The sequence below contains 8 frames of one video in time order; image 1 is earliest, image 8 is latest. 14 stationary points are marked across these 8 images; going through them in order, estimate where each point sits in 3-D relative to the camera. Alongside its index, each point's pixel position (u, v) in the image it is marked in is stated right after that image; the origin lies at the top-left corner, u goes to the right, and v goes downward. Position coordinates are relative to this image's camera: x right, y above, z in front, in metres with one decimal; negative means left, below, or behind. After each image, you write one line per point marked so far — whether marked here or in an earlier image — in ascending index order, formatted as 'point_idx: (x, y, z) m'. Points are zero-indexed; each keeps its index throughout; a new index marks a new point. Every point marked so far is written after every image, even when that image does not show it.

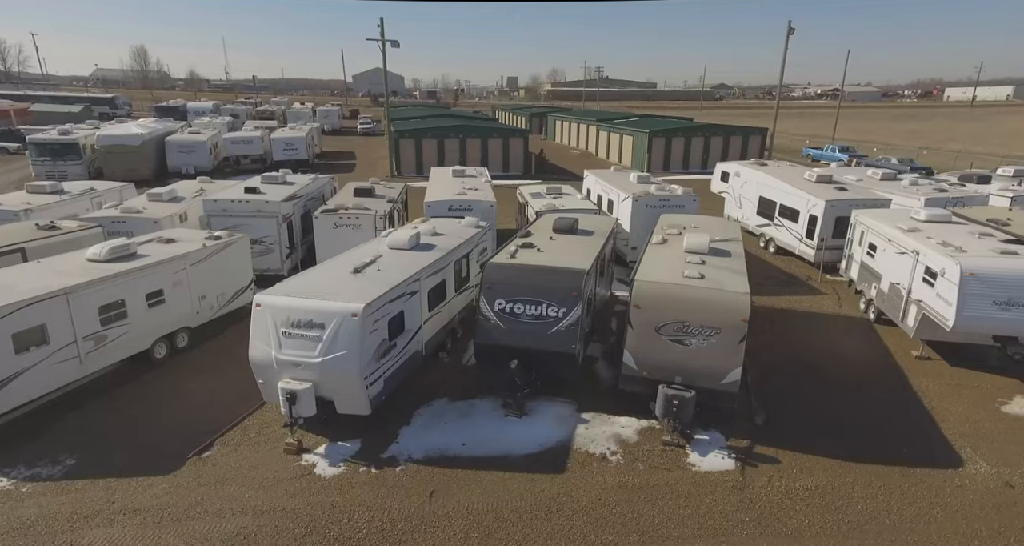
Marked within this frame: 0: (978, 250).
0: (+8.1, +0.4, +10.2) m
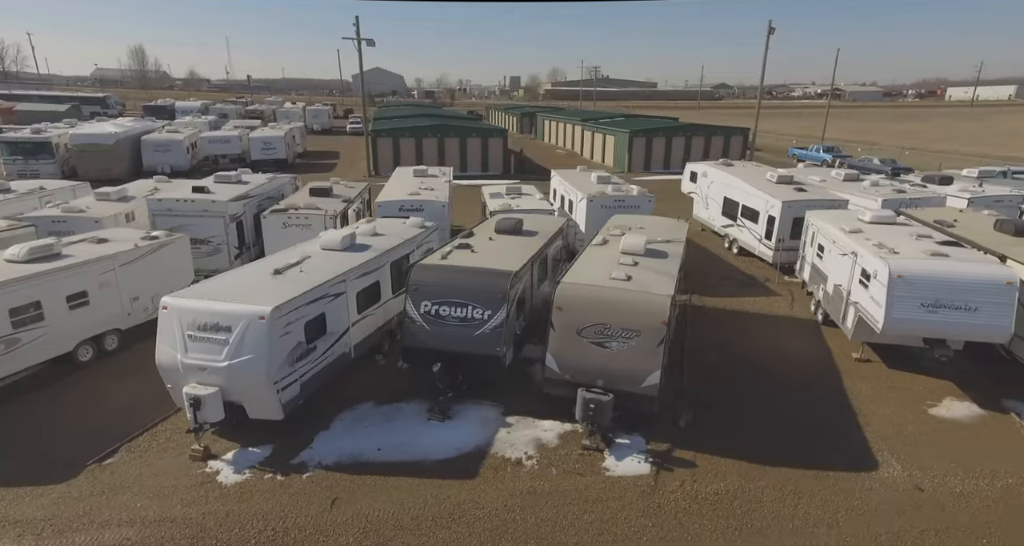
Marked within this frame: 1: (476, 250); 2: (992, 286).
0: (+6.9, +0.4, +10.2) m
1: (-0.6, +0.4, +10.8) m
2: (+7.3, -0.2, +8.9) m
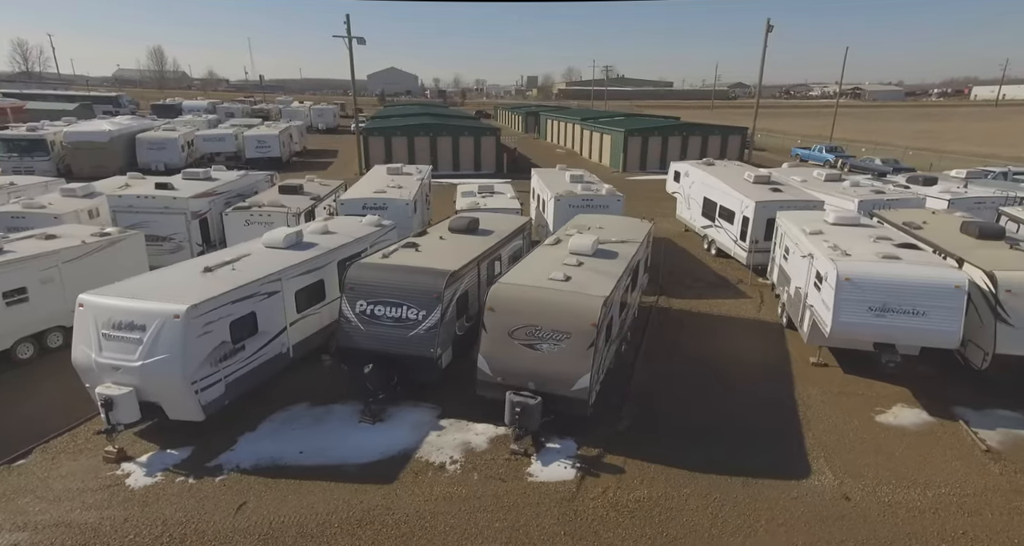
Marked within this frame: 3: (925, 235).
0: (+6.0, +0.4, +10.0) m
1: (-1.6, +0.4, +10.6) m
2: (+6.3, -0.3, +8.7) m
3: (+8.3, +0.7, +11.5) m
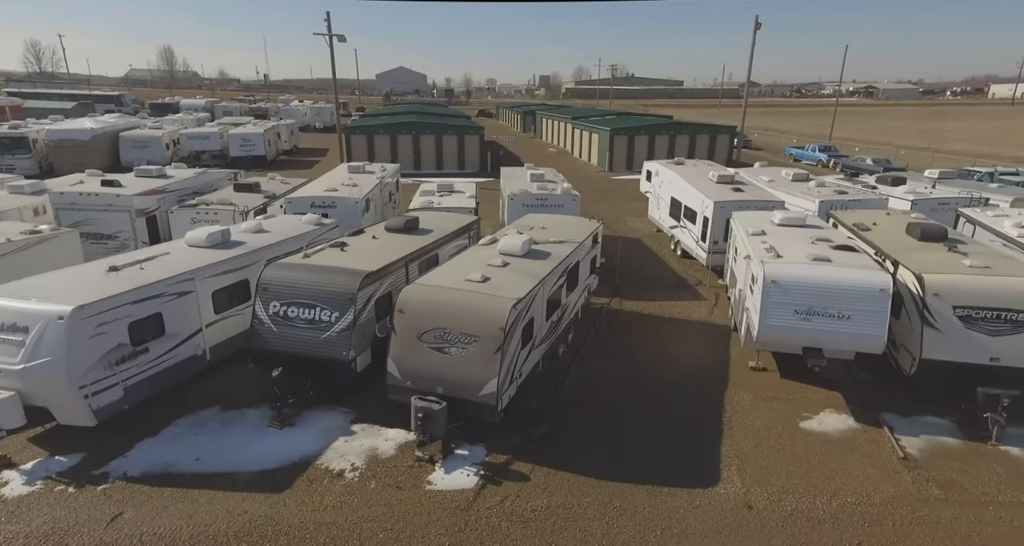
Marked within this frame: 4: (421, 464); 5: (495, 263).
0: (+4.7, +0.3, +9.8) m
1: (-2.8, +0.4, +10.4) m
2: (+5.1, -0.3, +8.5) m
3: (+7.0, +0.7, +11.3) m
4: (-1.1, -2.4, +7.5) m
5: (-0.3, +0.2, +9.4) m
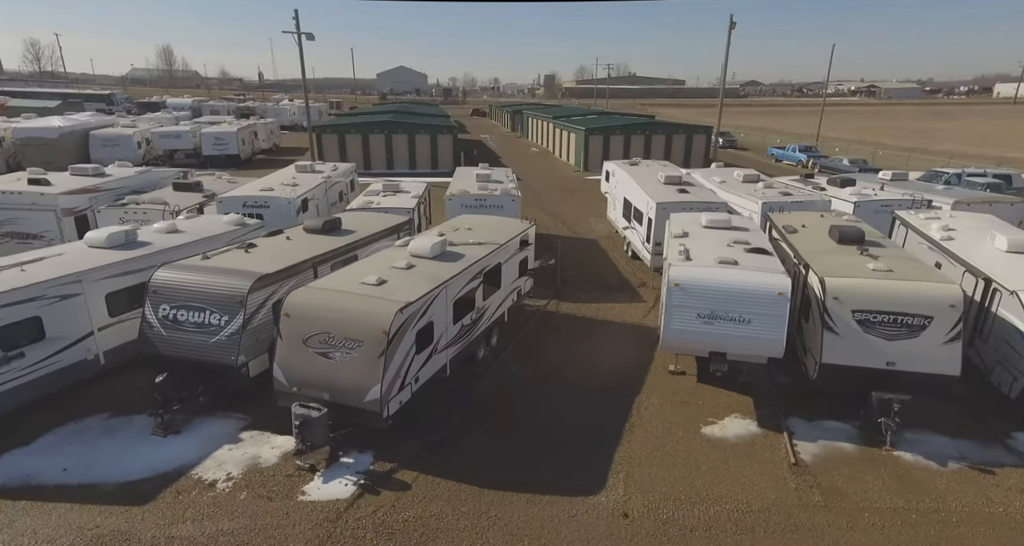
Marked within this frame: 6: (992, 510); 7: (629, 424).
0: (+3.2, +0.3, +9.7) m
1: (-4.4, +0.3, +10.1) m
2: (+3.6, -0.3, +8.4) m
3: (+5.5, +0.7, +11.3) m
4: (-2.6, -2.5, +7.3) m
5: (-1.8, +0.1, +9.2) m
6: (+5.4, -2.7, +6.7) m
7: (+1.7, -2.2, +8.7) m
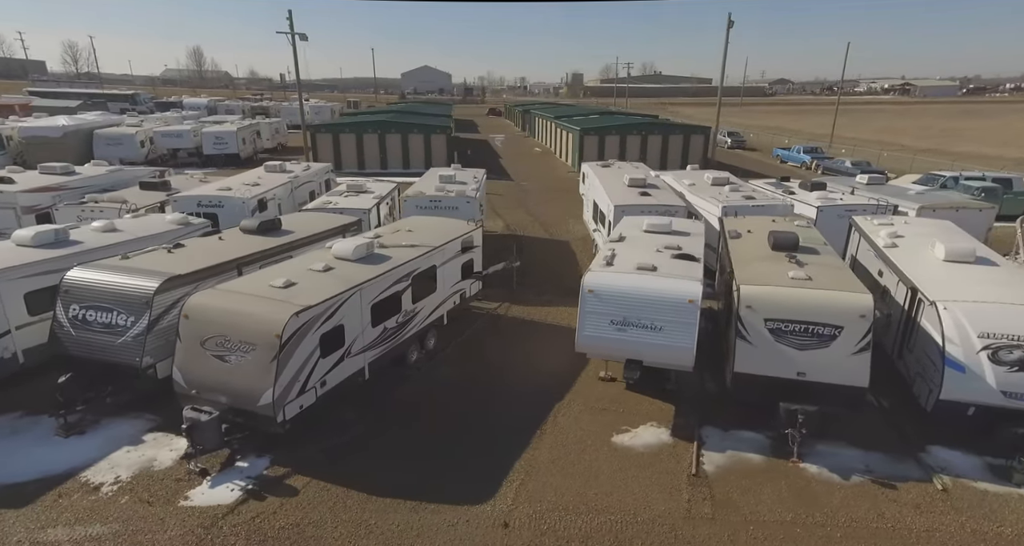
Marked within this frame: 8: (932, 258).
0: (+2.0, +0.2, +9.5) m
1: (-5.6, +0.3, +10.1) m
2: (+2.3, -0.4, +8.2) m
3: (+4.2, +0.6, +11.1) m
4: (-3.9, -2.5, +7.2) m
5: (-3.0, +0.1, +9.1) m
6: (+4.1, -2.8, +6.5) m
7: (+0.4, -2.3, +8.6) m
8: (+7.2, +0.3, +10.1) m
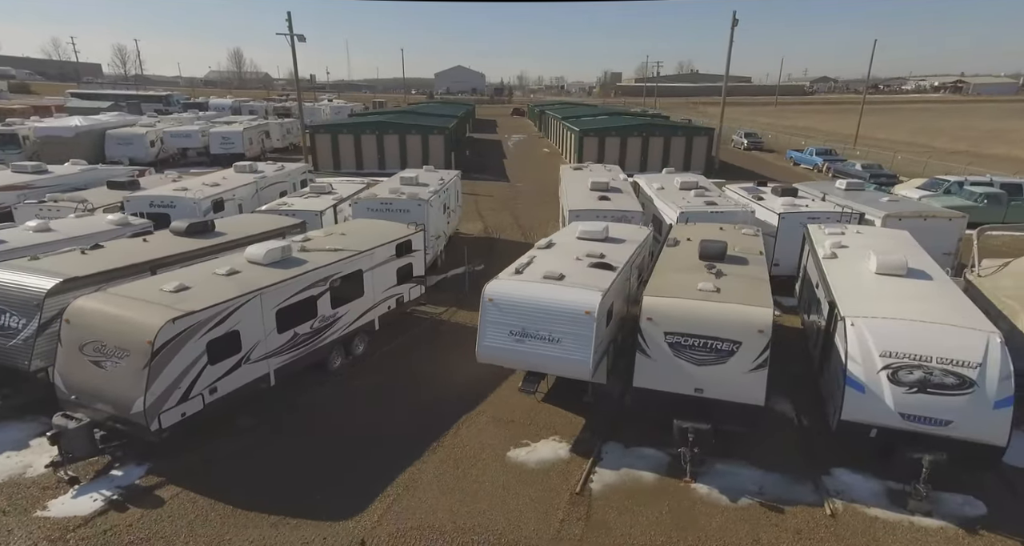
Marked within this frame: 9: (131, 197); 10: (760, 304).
0: (+0.5, +0.1, +9.3) m
1: (-7.0, +0.3, +10.0) m
2: (+0.9, -0.6, +8.0) m
3: (+2.9, +0.4, +10.8) m
4: (-5.4, -2.6, +7.1) m
5: (-4.5, 0.0, +9.0) m
6: (+2.5, -2.9, +6.2) m
7: (-1.1, -2.4, +8.4) m
8: (+5.8, +0.1, +9.7) m
9: (-9.9, +2.0, +15.3) m
10: (+3.3, -0.4, +7.8) m
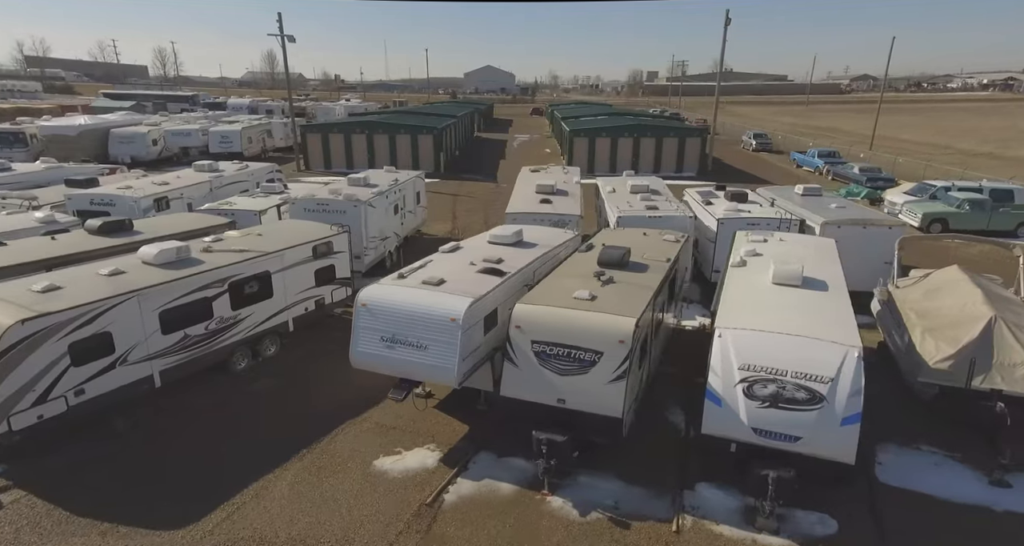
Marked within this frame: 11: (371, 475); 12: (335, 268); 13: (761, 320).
0: (-1.2, 0.0, +9.1) m
1: (-8.7, +0.3, +10.0) m
2: (-0.9, -0.6, +7.8) m
3: (+1.1, +0.3, +10.6) m
4: (-7.2, -2.6, +7.1) m
5: (-6.2, 0.0, +8.9) m
6: (+0.7, -3.0, +6.0) m
7: (-2.8, -2.5, +8.3) m
8: (+4.1, -0.1, +9.5) m
9: (-11.6, +2.1, +15.3) m
10: (+1.5, -0.5, +7.7) m
11: (-1.8, -2.7, +7.7) m
12: (-3.9, +0.1, +12.8) m
13: (+3.3, -0.6, +7.7) m
